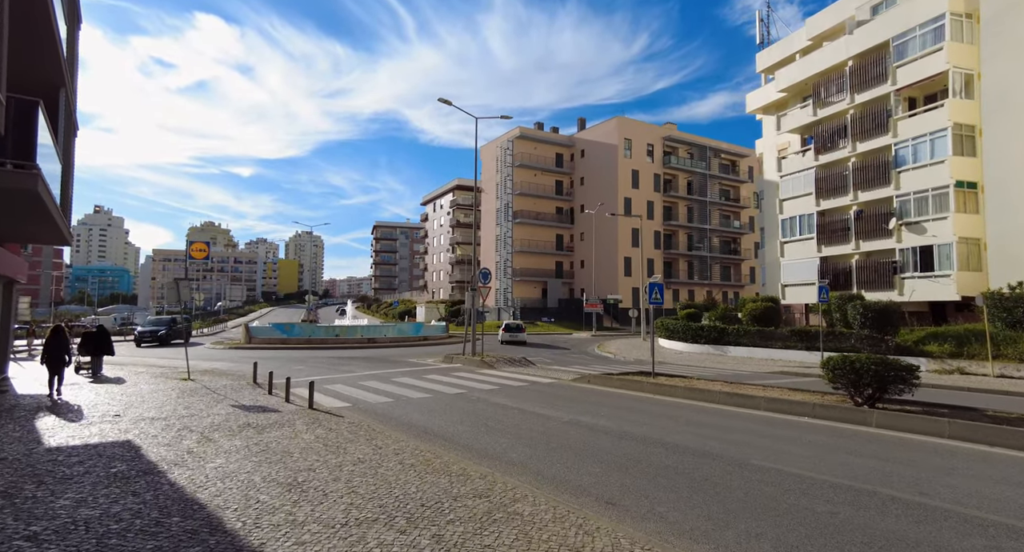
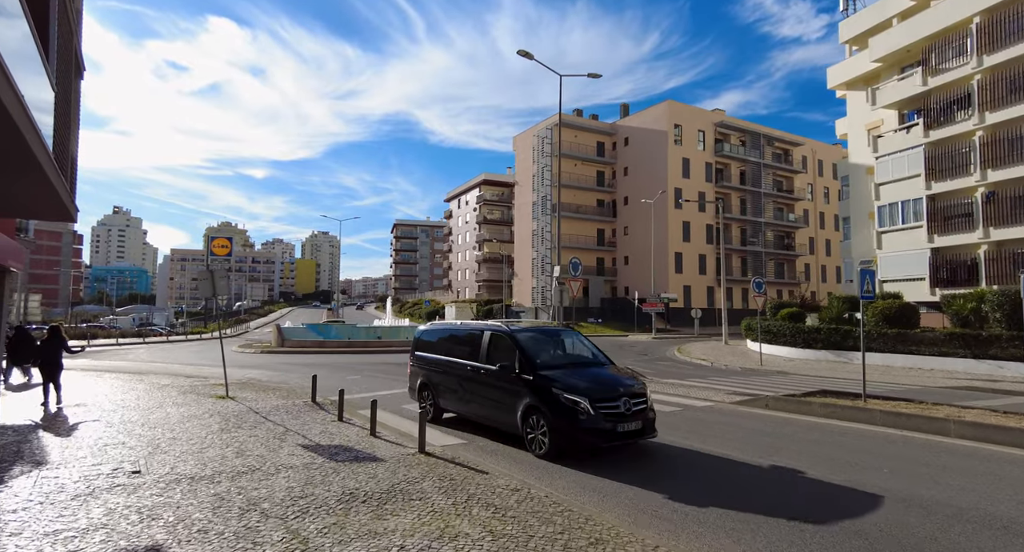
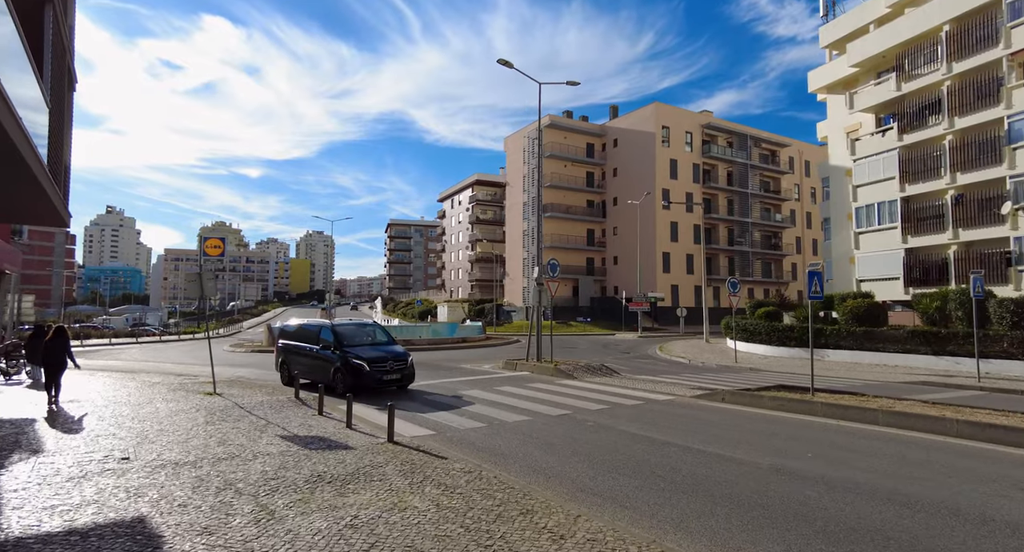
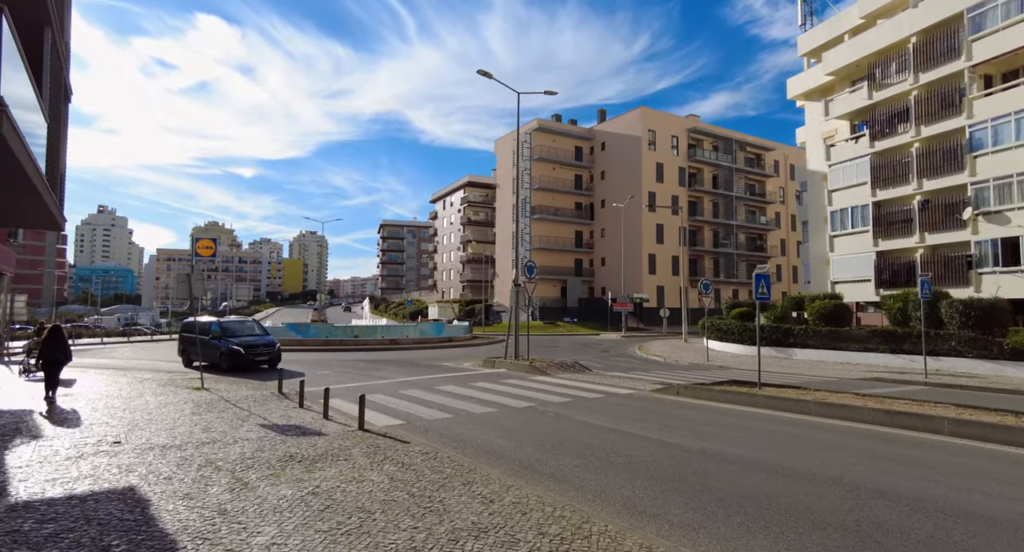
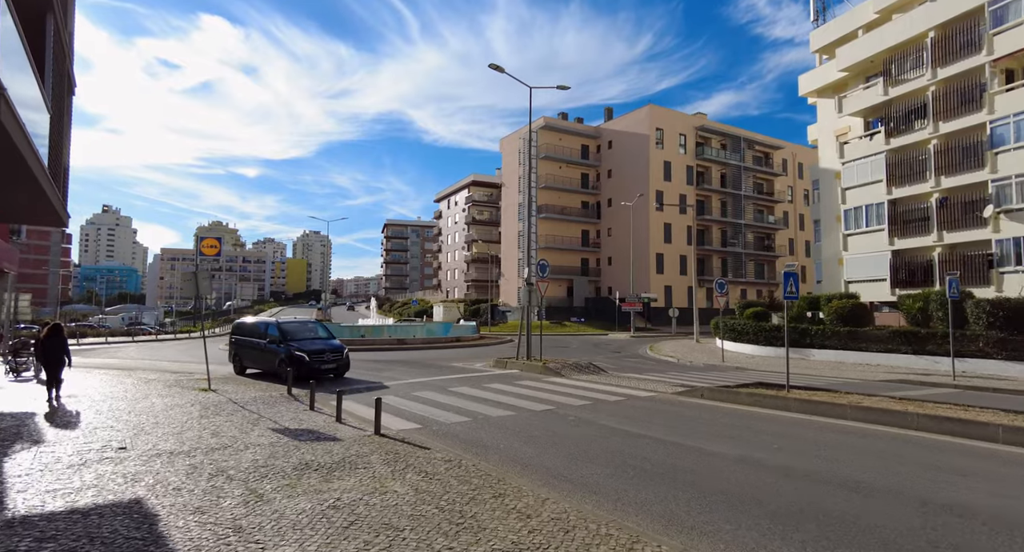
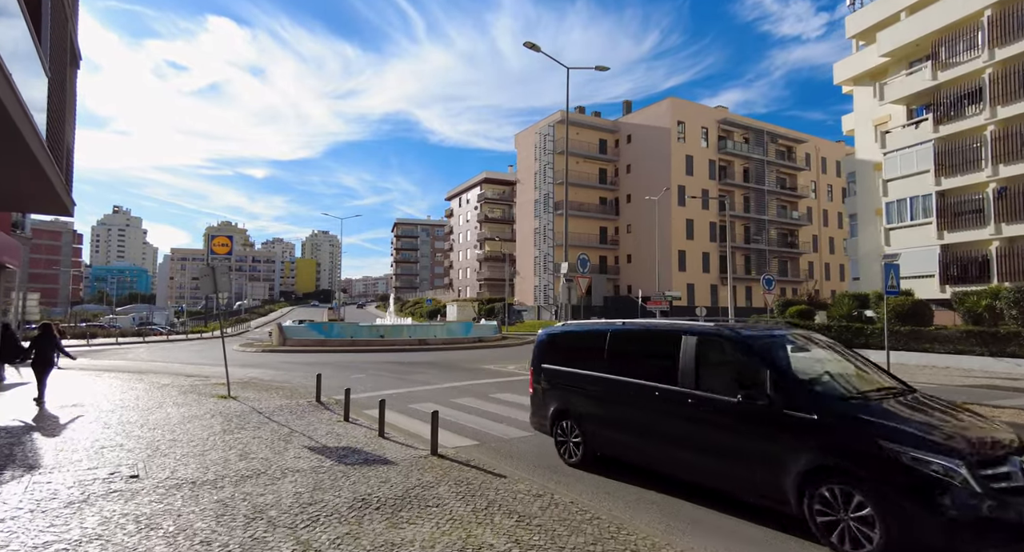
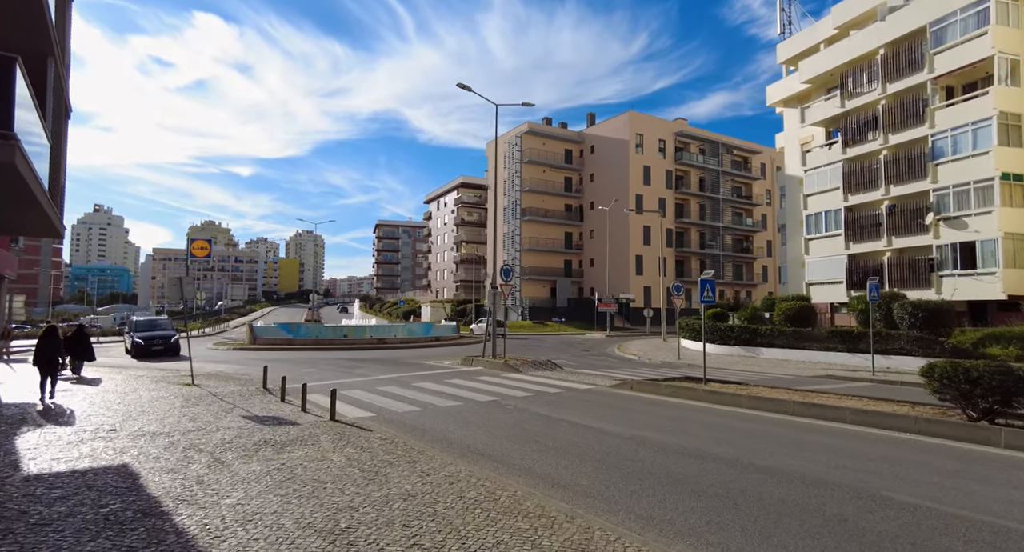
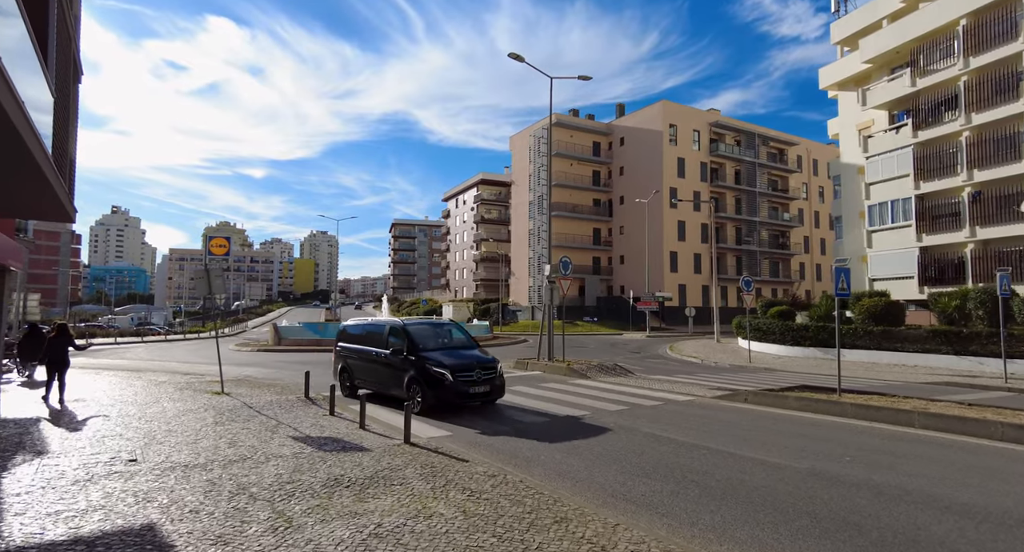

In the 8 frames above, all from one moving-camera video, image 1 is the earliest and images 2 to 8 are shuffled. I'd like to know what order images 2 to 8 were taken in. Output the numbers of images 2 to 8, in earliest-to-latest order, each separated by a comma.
7, 4, 5, 3, 8, 2, 6
